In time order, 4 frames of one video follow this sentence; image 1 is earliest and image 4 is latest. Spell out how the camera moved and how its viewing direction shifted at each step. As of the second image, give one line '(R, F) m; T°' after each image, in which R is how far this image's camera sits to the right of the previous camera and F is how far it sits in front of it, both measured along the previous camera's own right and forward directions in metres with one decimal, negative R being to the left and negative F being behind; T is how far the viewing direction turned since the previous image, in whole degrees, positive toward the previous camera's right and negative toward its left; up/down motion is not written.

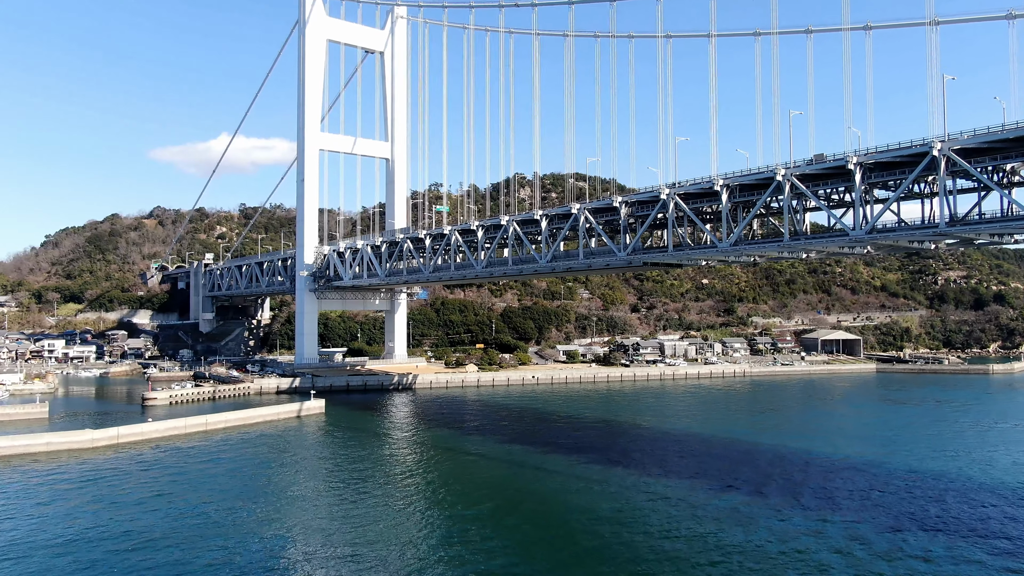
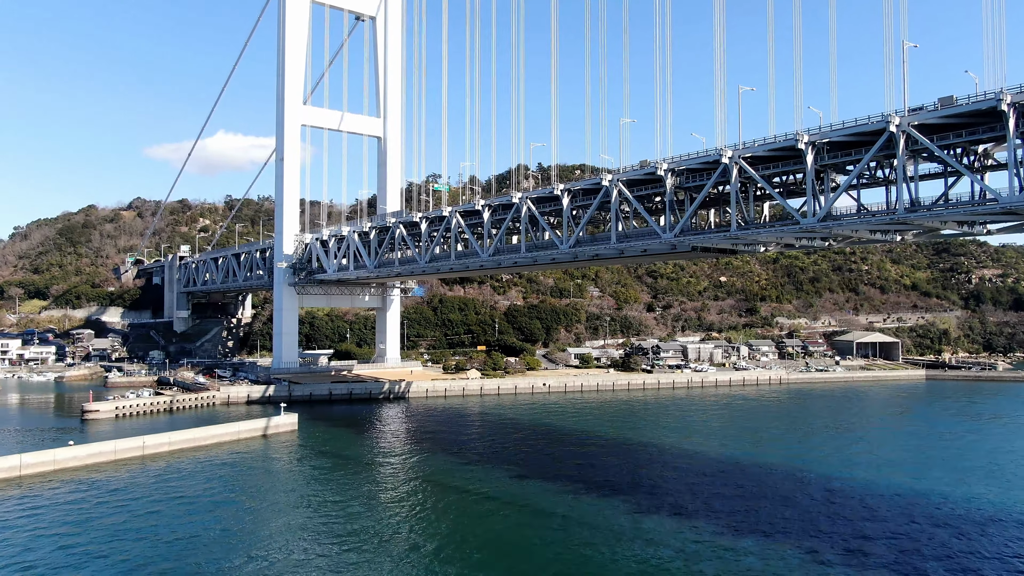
(-0.3, +3.2) m; 0°
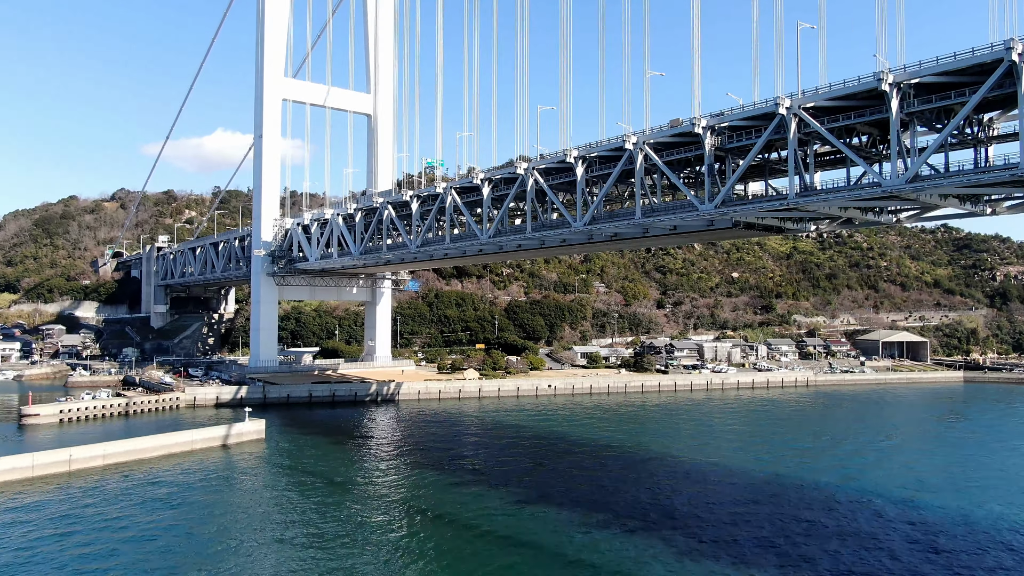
(-0.1, +2.2) m; 0°
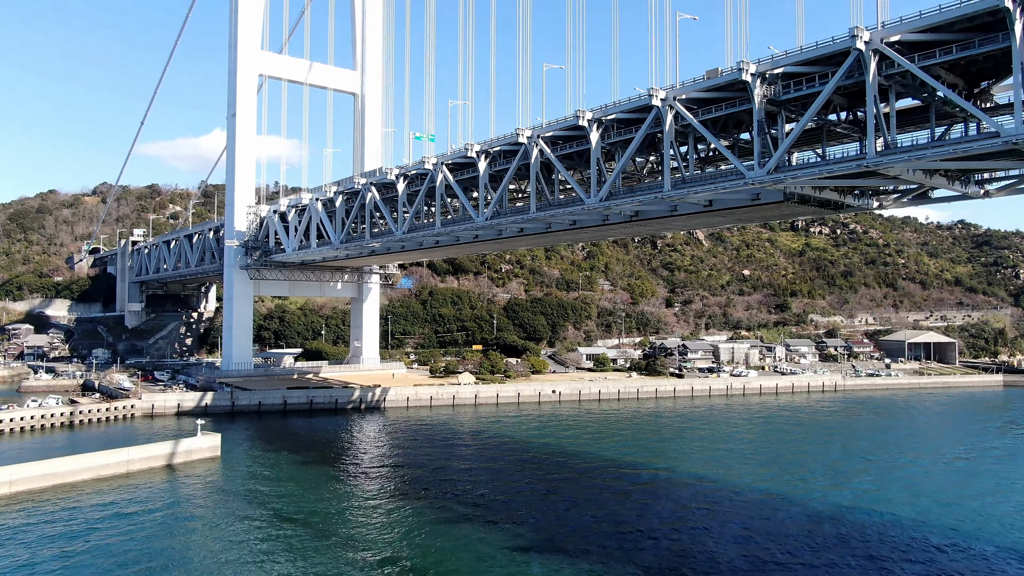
(0.0, +2.0) m; 0°
